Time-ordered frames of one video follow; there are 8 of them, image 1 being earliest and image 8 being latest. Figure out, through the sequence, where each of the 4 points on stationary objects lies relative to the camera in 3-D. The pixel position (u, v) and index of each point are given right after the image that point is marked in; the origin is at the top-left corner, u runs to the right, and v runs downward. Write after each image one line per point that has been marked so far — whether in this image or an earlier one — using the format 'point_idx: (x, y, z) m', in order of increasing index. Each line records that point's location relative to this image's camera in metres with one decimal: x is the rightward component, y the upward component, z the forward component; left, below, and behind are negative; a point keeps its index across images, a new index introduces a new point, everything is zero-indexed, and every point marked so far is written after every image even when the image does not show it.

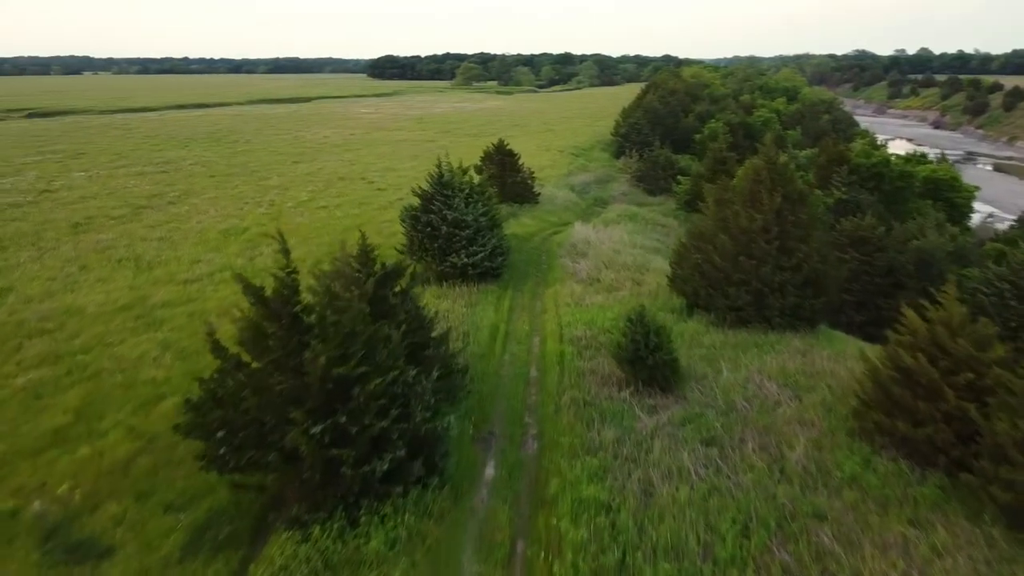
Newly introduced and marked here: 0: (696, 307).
0: (+4.3, -0.5, +18.8) m
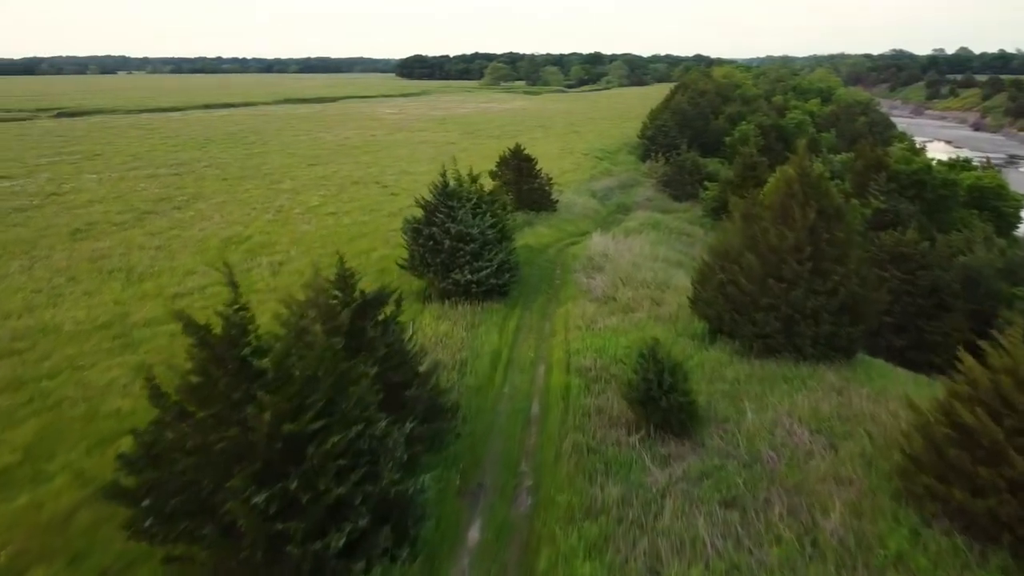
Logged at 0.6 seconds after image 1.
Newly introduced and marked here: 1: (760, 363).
0: (+4.4, -1.0, +17.1) m
1: (+4.8, -1.5, +15.7) m
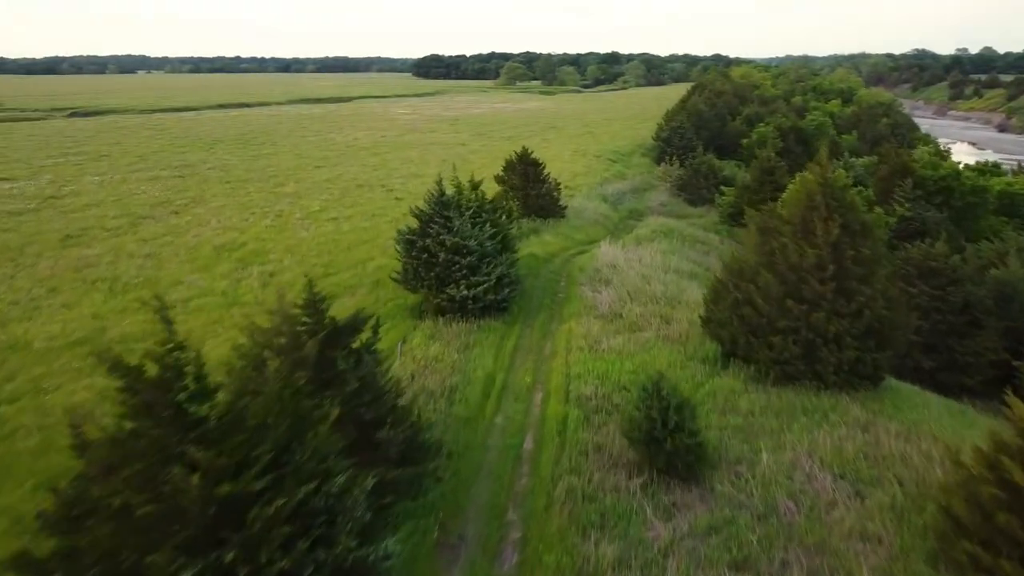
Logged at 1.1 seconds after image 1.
0: (+4.3, -1.4, +15.8) m
1: (+4.7, -1.9, +14.4) m
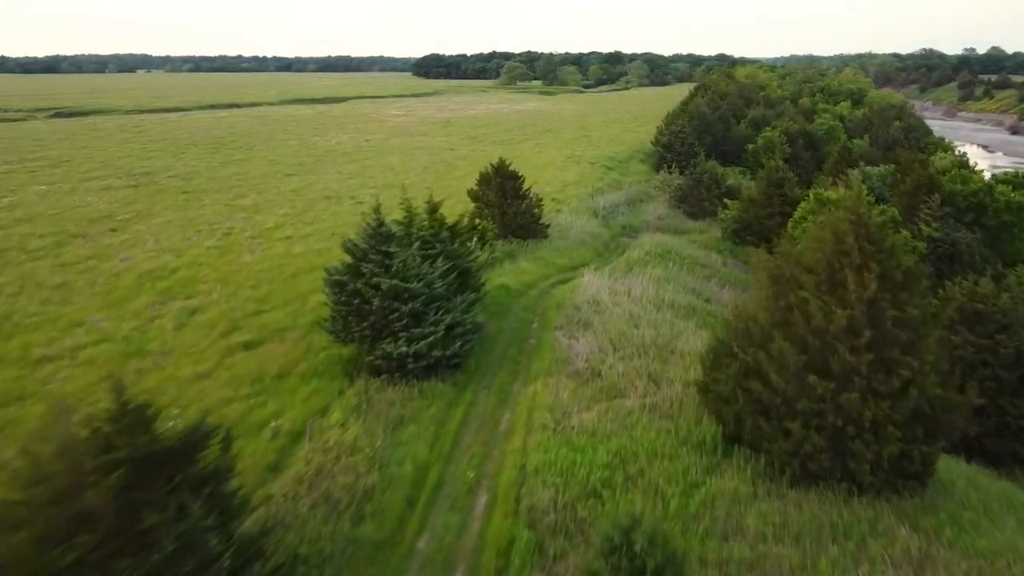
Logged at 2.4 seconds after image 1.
0: (+3.5, -2.3, +12.3) m
1: (+3.8, -2.9, +10.9) m
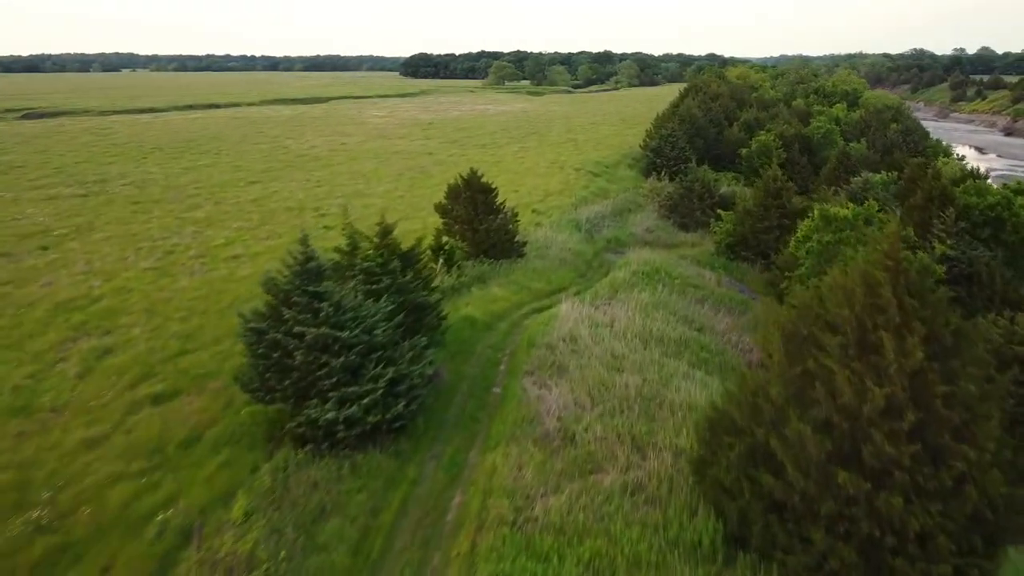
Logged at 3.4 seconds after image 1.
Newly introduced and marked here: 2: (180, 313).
0: (+2.8, -3.1, +9.7) m
1: (+3.2, -3.6, +8.3) m
2: (-8.0, -0.6, +19.4) m
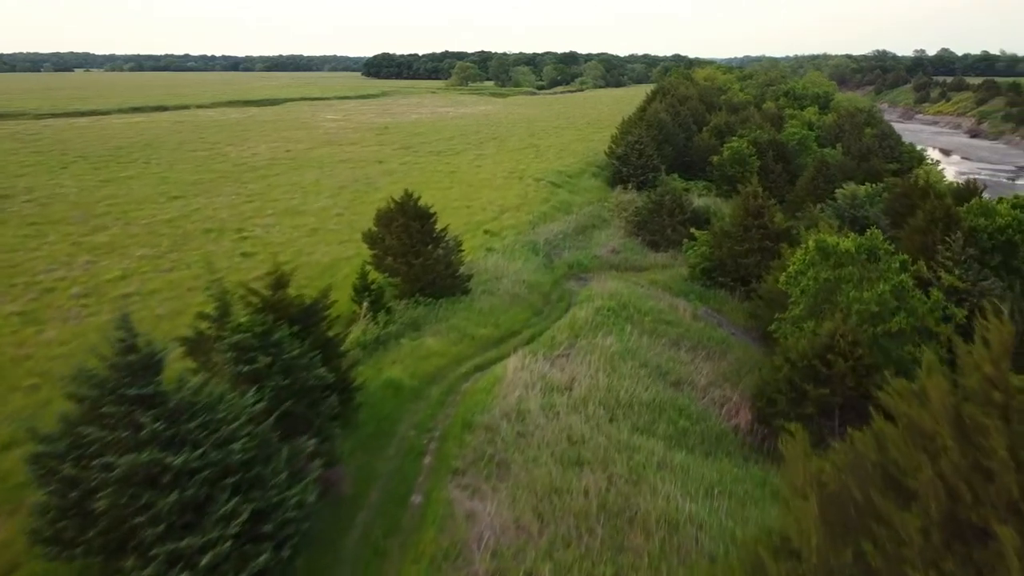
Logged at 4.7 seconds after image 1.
0: (+1.9, -4.1, +6.2) m
1: (+2.4, -4.6, +4.8) m
2: (-9.3, -1.7, +15.4) m
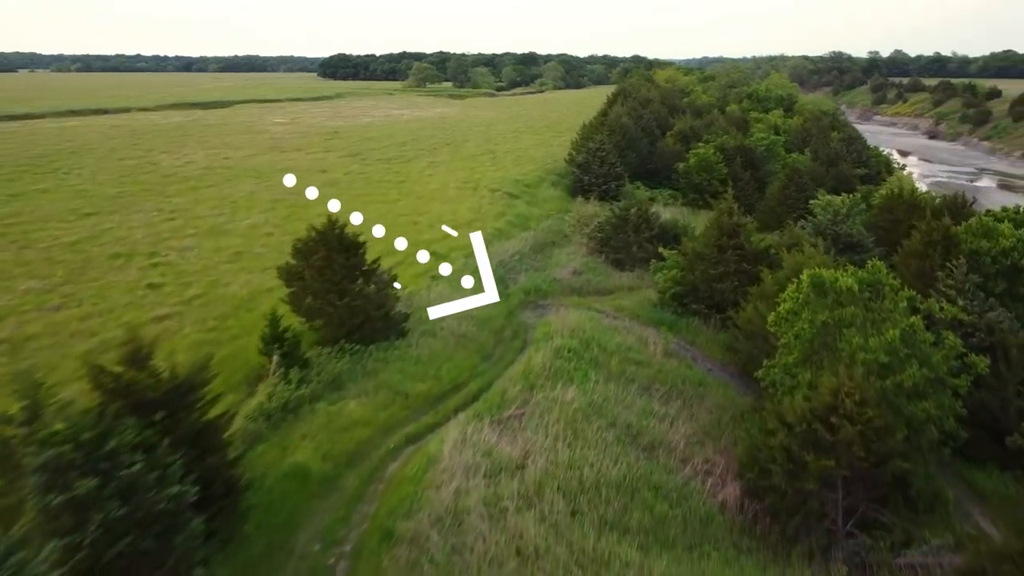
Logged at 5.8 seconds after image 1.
0: (+1.4, -5.0, +3.4) m
1: (+2.0, -5.5, +2.0) m
2: (-10.2, -2.7, +12.0) m
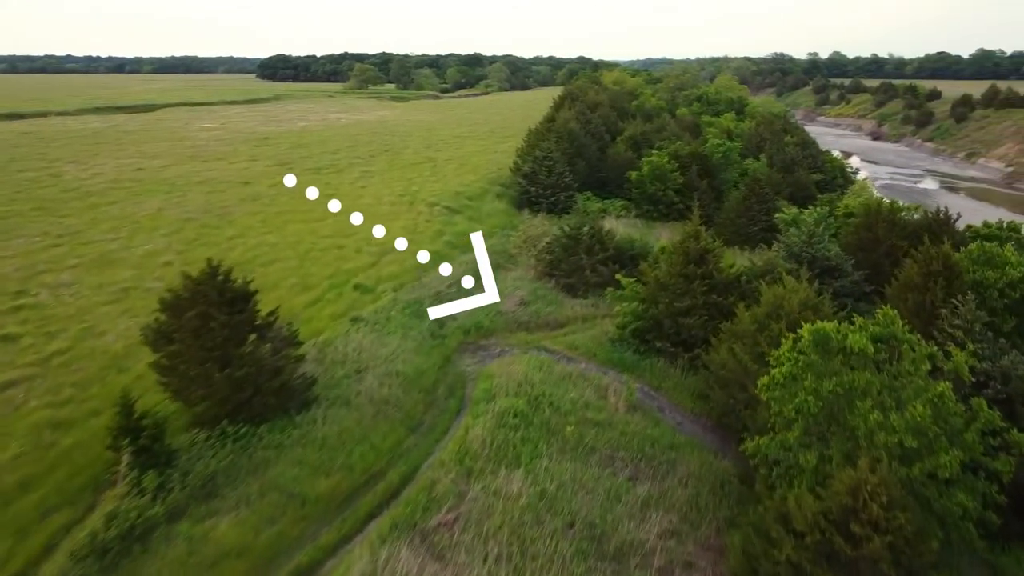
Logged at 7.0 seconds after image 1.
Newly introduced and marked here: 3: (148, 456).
0: (+1.2, -5.9, +0.1) m
1: (+1.8, -6.4, -1.2) m
2: (-11.0, -3.9, +8.1) m
3: (-5.2, -2.4, +11.6) m
